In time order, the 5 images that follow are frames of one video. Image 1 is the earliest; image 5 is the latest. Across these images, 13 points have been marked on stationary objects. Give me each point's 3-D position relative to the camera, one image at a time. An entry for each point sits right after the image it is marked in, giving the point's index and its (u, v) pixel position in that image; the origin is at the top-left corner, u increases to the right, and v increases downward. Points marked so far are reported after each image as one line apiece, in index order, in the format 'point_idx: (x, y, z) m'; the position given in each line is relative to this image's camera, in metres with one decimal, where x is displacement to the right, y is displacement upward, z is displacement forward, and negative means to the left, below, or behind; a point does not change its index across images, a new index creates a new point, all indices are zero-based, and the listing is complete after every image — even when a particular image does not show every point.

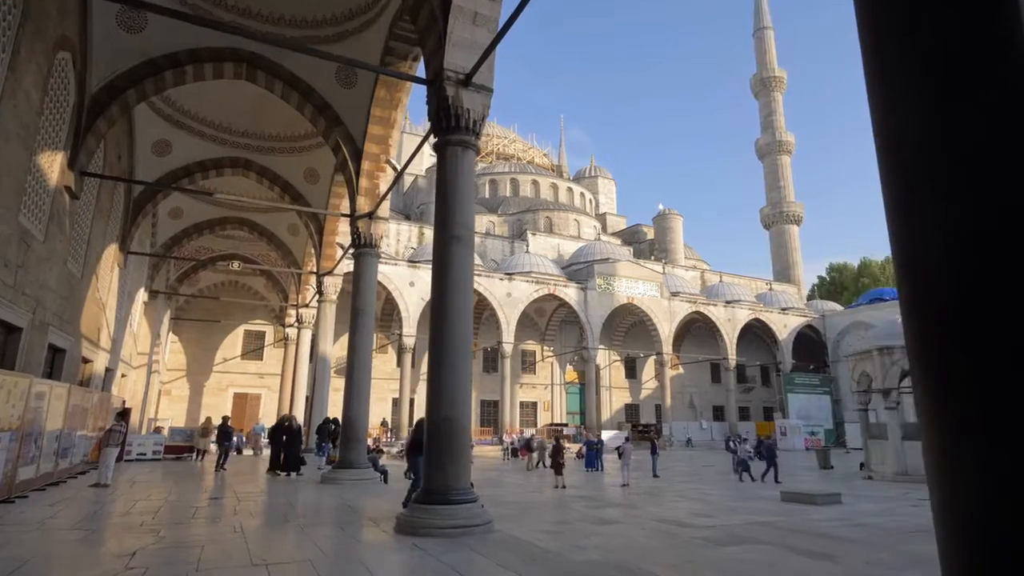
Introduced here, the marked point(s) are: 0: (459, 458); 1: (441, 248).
0: (-0.4, -1.1, +4.1) m
1: (-0.5, +0.3, +4.5) m
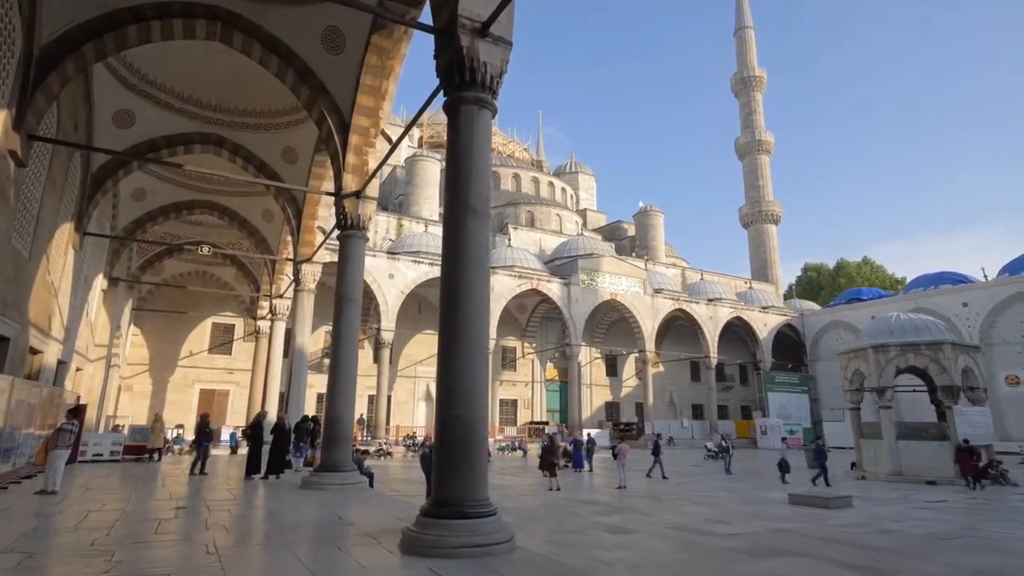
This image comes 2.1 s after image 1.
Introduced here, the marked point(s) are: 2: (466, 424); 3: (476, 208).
0: (-0.2, -1.0, +3.5) m
1: (-0.4, +0.4, +3.8) m
2: (-0.3, -0.8, +3.5) m
3: (-0.2, +0.5, +3.9) m
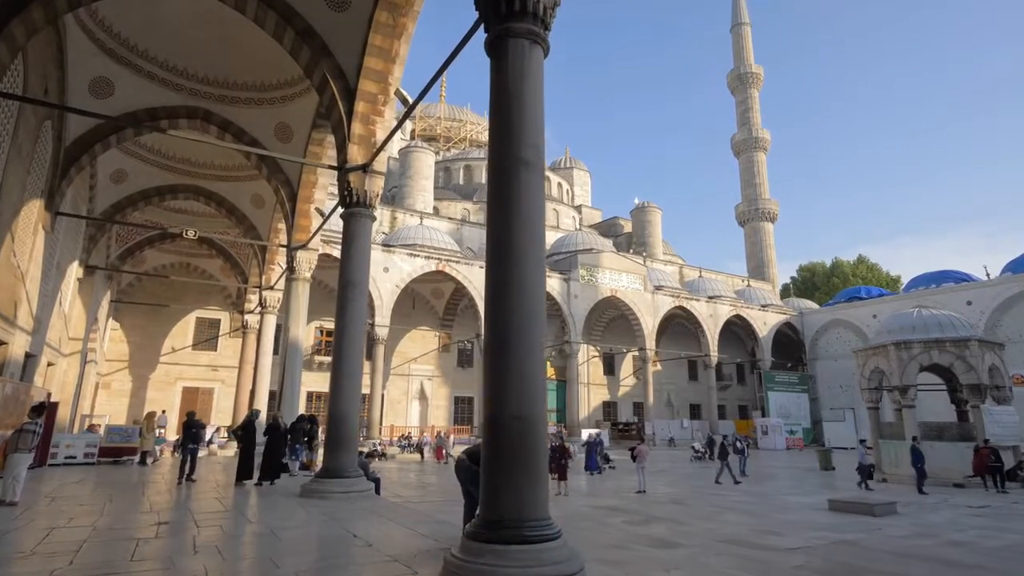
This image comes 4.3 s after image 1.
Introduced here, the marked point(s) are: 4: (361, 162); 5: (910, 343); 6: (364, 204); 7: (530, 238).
0: (+0.1, -0.9, +2.8) m
1: (-0.1, +0.6, +3.2) m
2: (+0.1, -0.6, +2.8) m
3: (+0.1, +0.7, +3.2) m
4: (-1.6, +1.3, +6.3) m
5: (+7.5, -1.0, +11.5) m
6: (-1.5, +0.9, +6.3) m
7: (+0.1, +0.3, +3.1) m
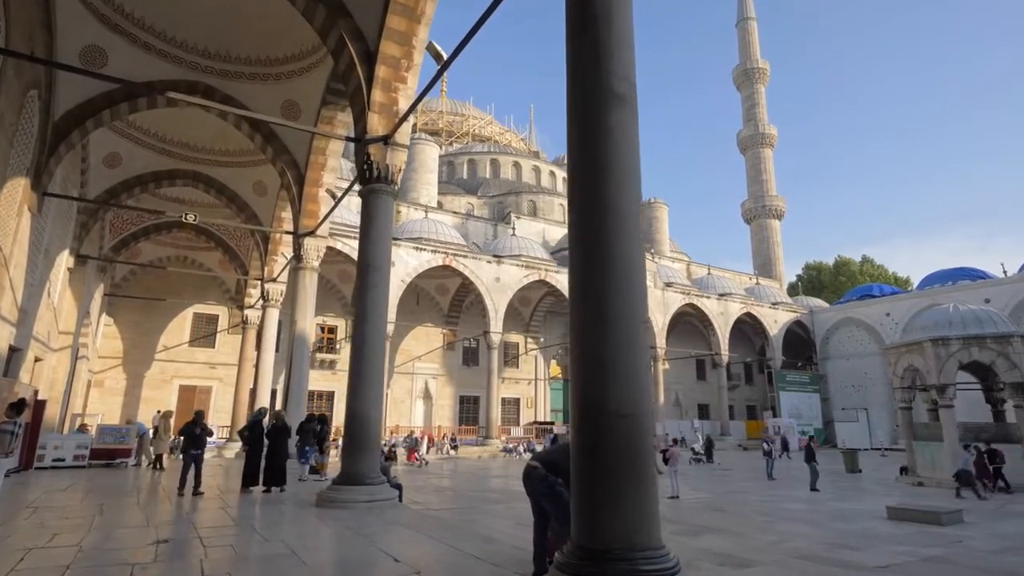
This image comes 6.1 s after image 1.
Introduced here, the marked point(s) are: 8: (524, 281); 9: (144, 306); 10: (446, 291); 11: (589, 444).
0: (+0.5, -0.7, +2.2) m
1: (+0.3, +0.7, +2.5) m
2: (+0.4, -0.5, +2.2) m
3: (+0.5, +0.8, +2.6) m
4: (-1.2, +1.4, +5.7) m
5: (+7.8, -0.9, +10.9) m
6: (-1.2, +1.0, +5.6) m
7: (+0.5, +0.4, +2.5) m
8: (+0.4, +0.2, +19.1) m
9: (-9.4, -0.5, +15.6) m
10: (-2.2, -0.1, +20.0) m
11: (+0.3, -0.6, +2.2) m
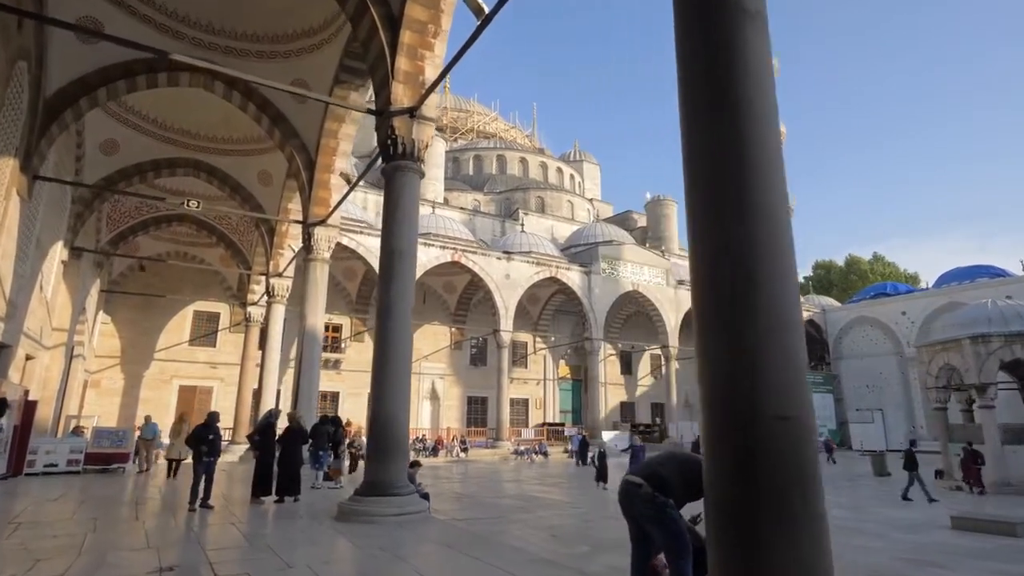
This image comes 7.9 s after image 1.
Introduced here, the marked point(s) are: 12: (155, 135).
0: (+0.8, -0.6, +1.7) m
1: (+0.6, +0.8, +2.0) m
2: (+0.8, -0.4, +1.7) m
3: (+0.8, +0.9, +2.0) m
4: (-0.9, +1.5, +5.2) m
5: (+8.1, -0.8, +10.4) m
6: (-0.8, +1.1, +5.1) m
7: (+0.8, +0.5, +1.9) m
8: (+0.7, +0.3, +18.6) m
9: (-9.1, -0.4, +15.0) m
10: (-1.9, 0.0, +19.4) m
11: (+0.6, -0.5, +1.7) m
12: (-5.6, +2.4, +9.6) m
